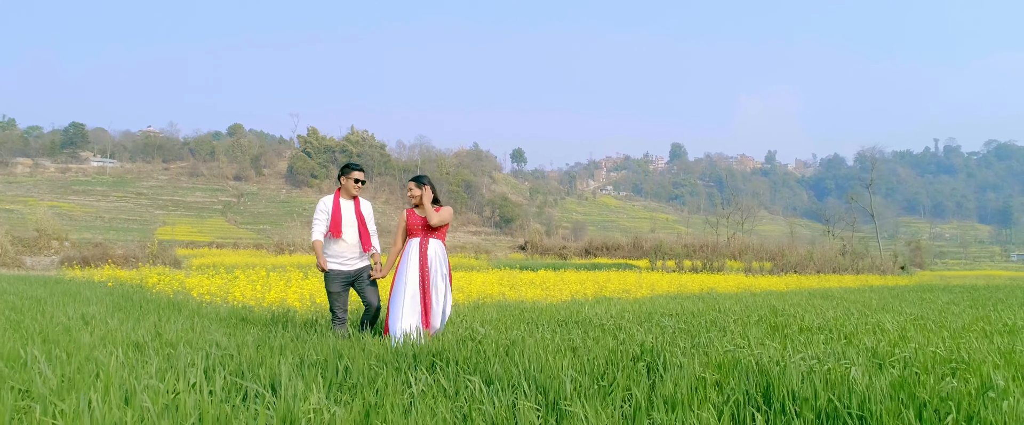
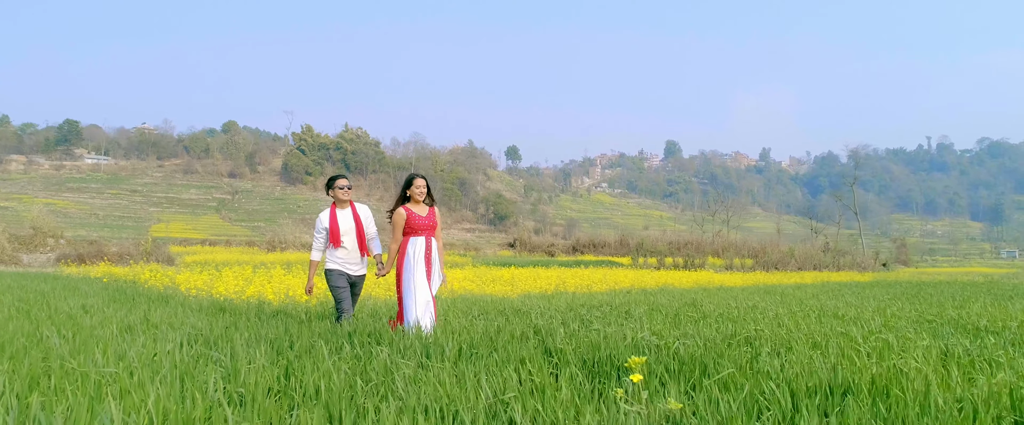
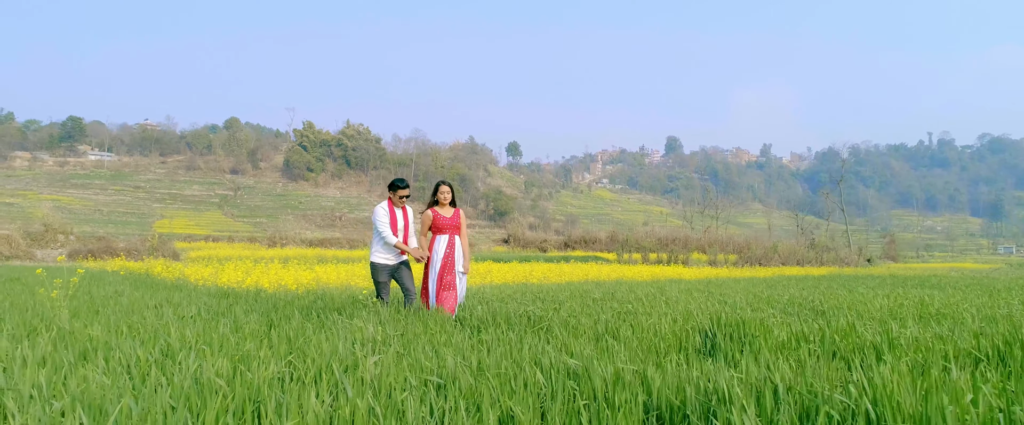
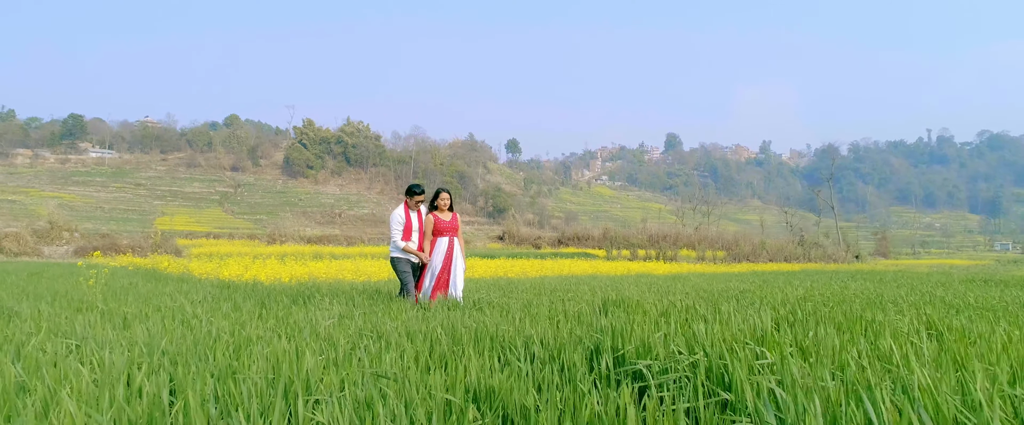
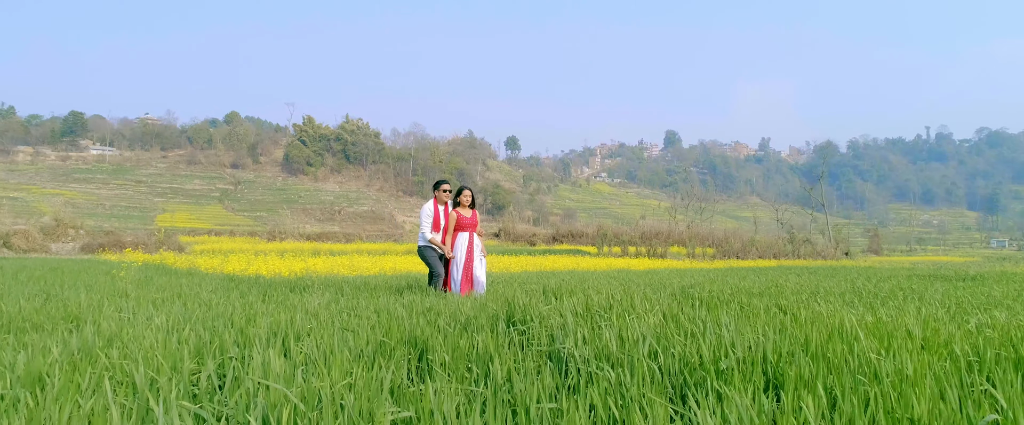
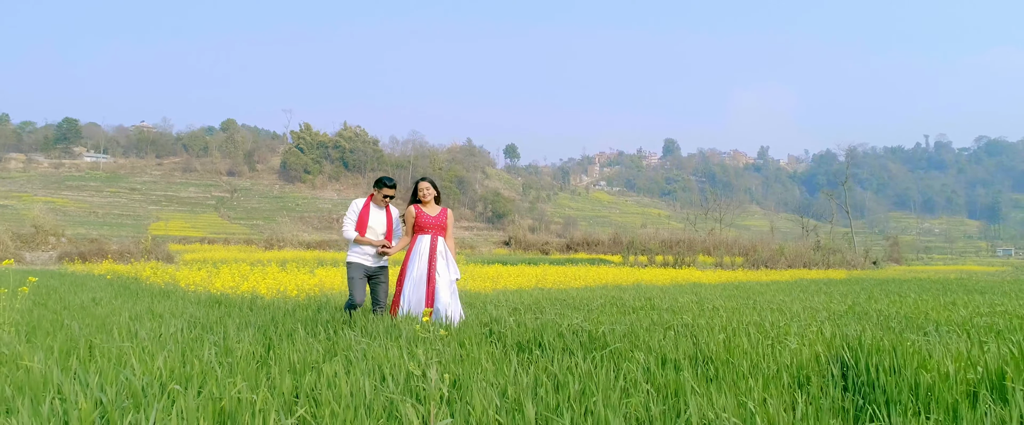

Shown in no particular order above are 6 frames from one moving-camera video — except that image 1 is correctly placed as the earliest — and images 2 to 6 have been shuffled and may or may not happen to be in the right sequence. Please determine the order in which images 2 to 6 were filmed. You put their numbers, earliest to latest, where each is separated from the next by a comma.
2, 6, 3, 4, 5
